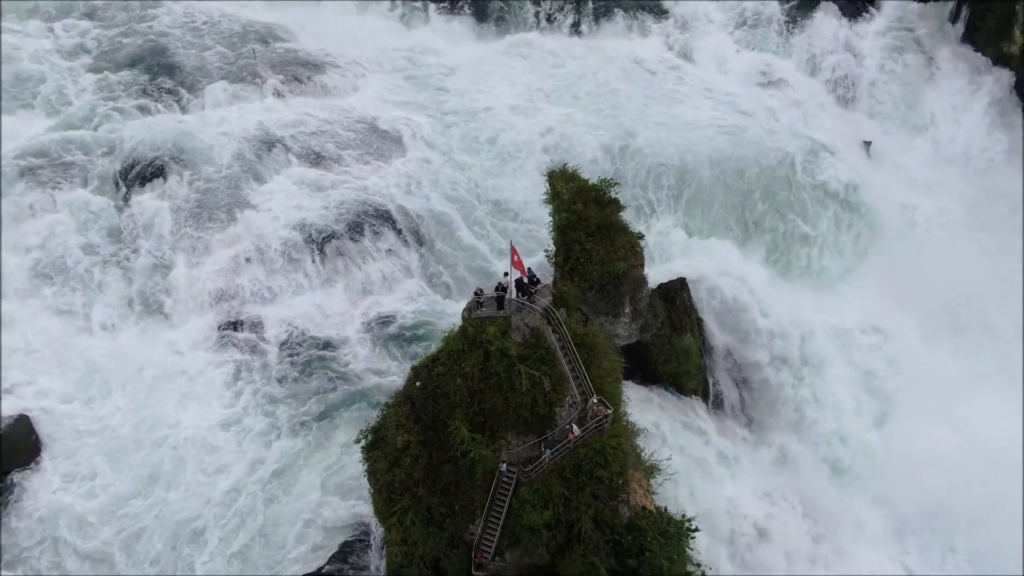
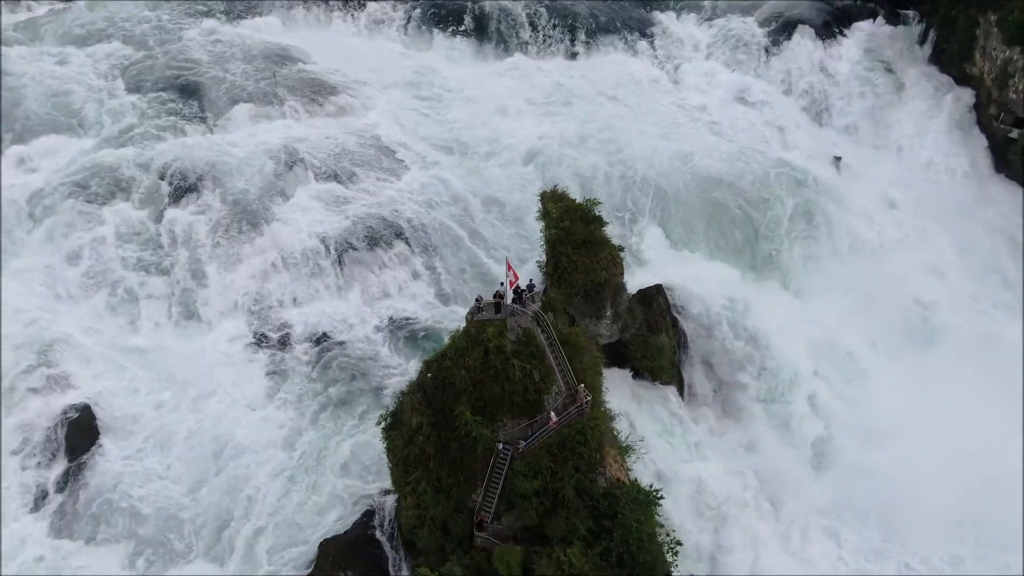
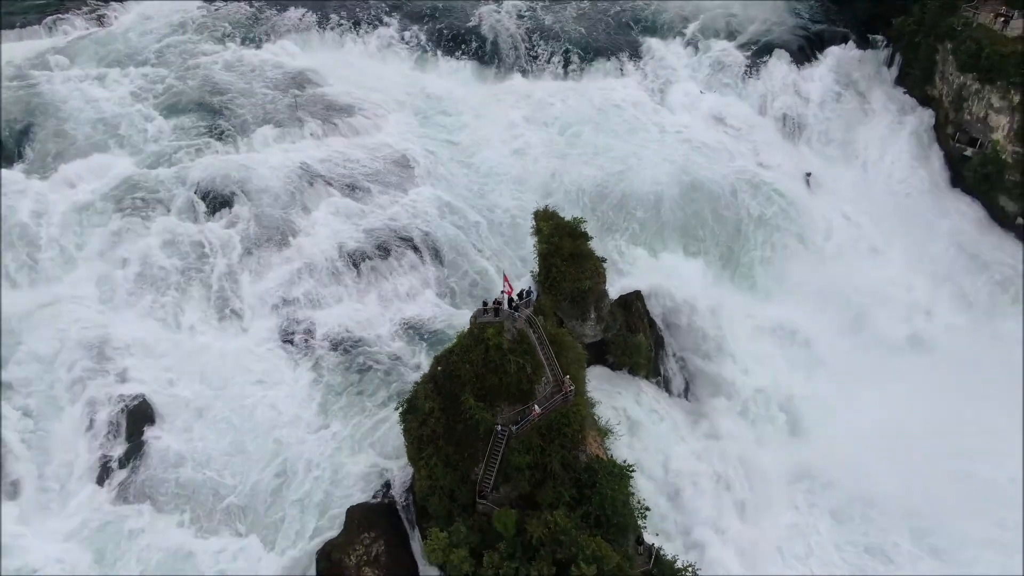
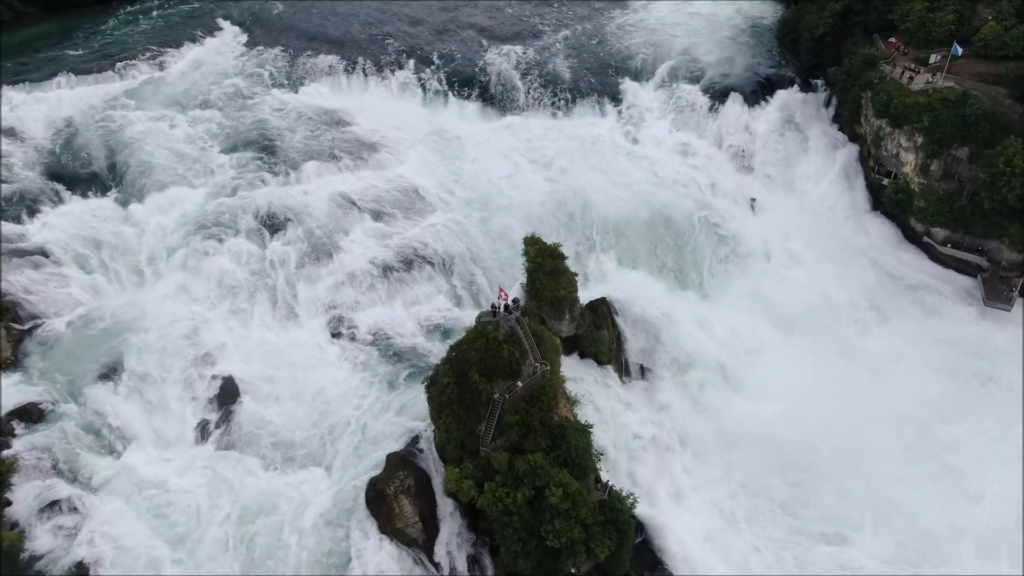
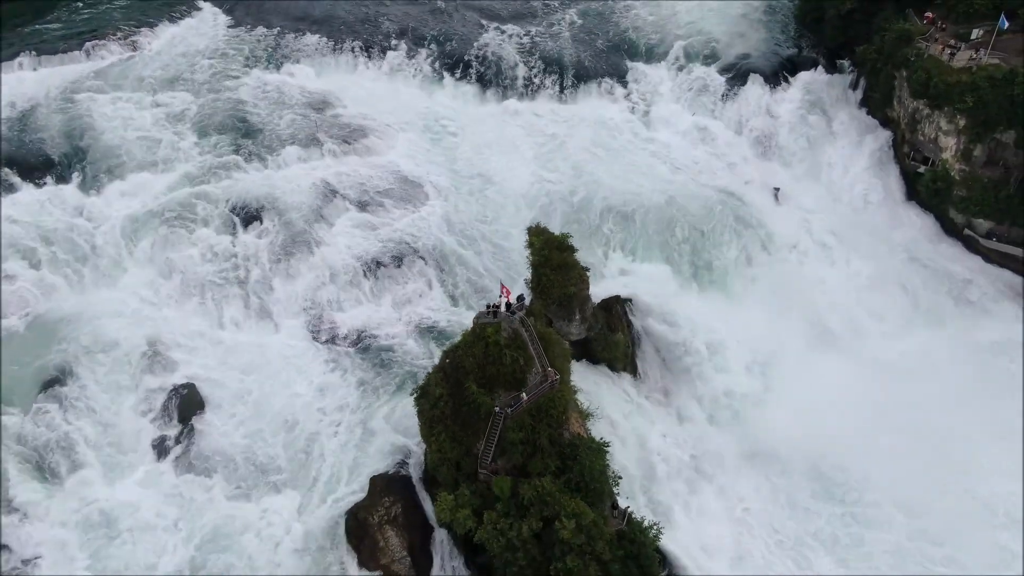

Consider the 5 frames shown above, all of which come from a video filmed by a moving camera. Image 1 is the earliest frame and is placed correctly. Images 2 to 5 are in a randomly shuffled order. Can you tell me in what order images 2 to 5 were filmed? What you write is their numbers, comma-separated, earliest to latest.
2, 3, 5, 4
